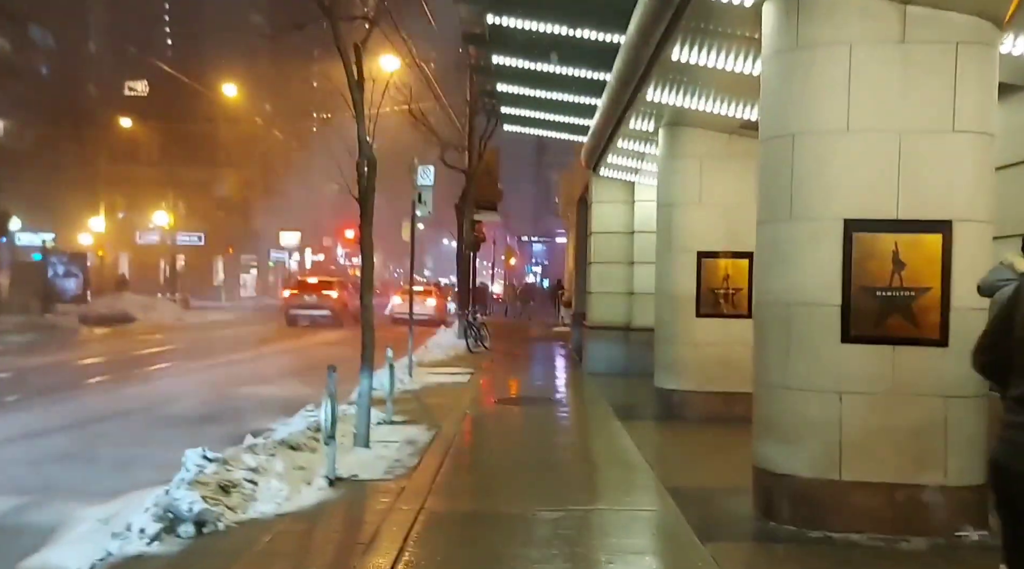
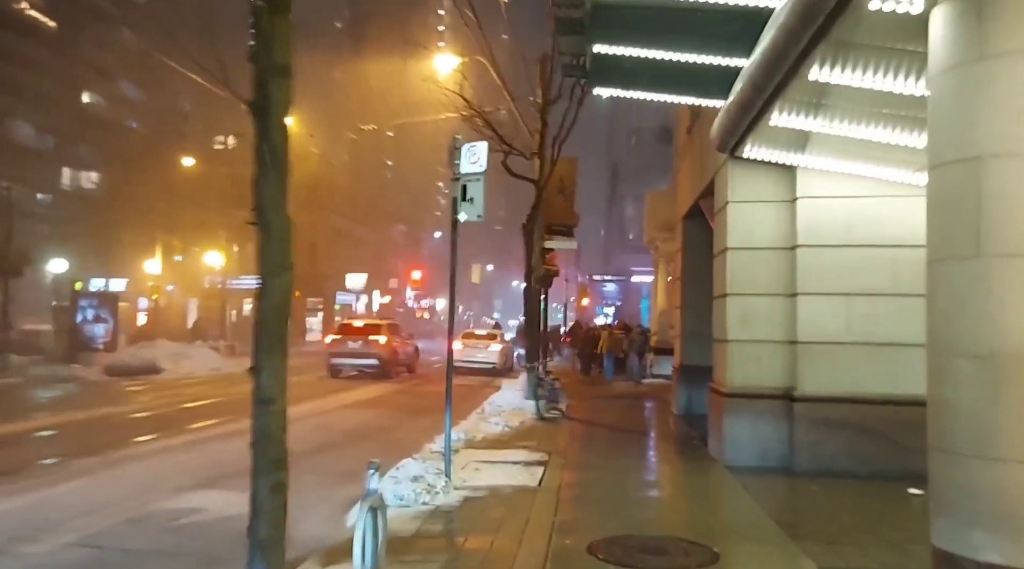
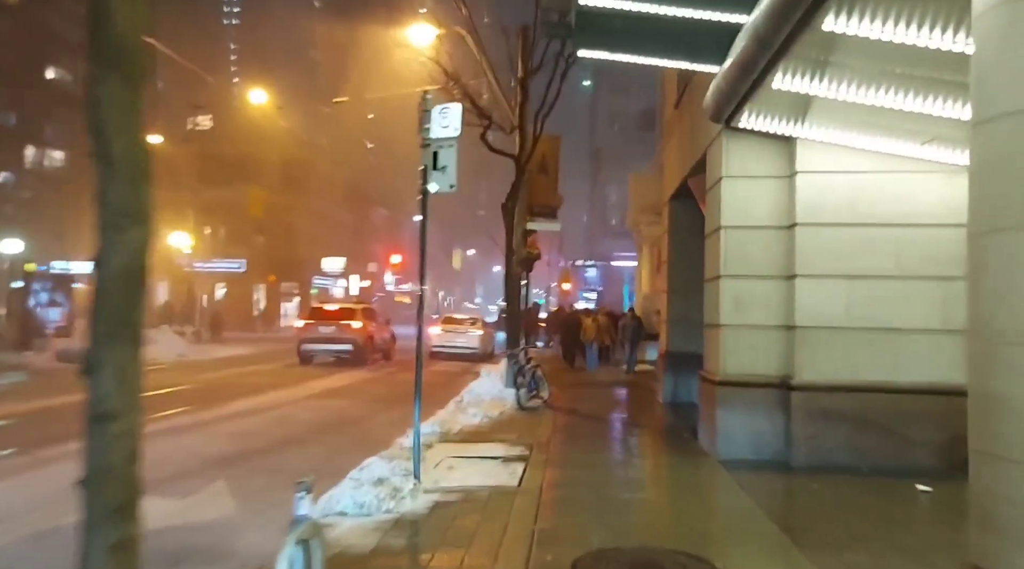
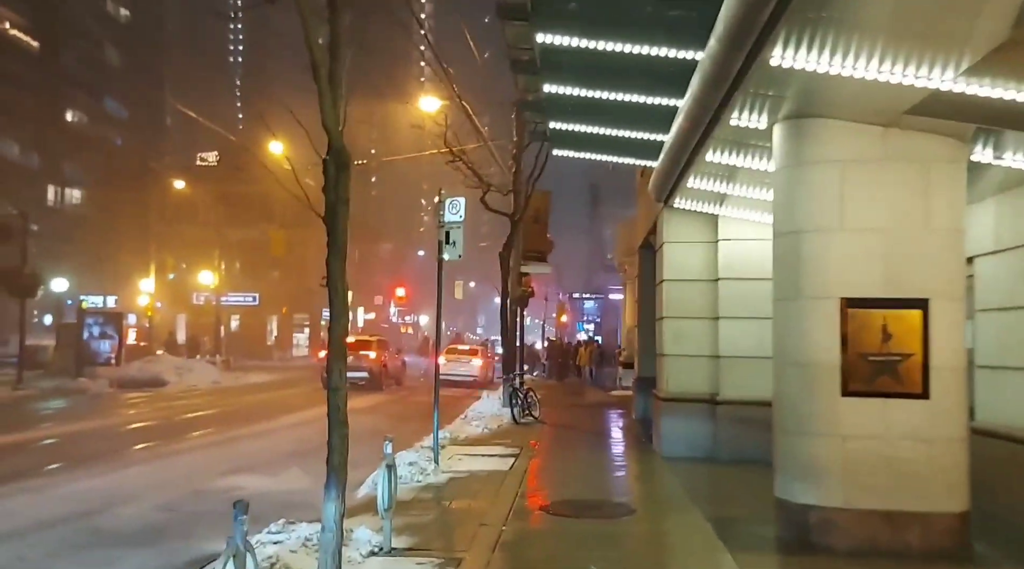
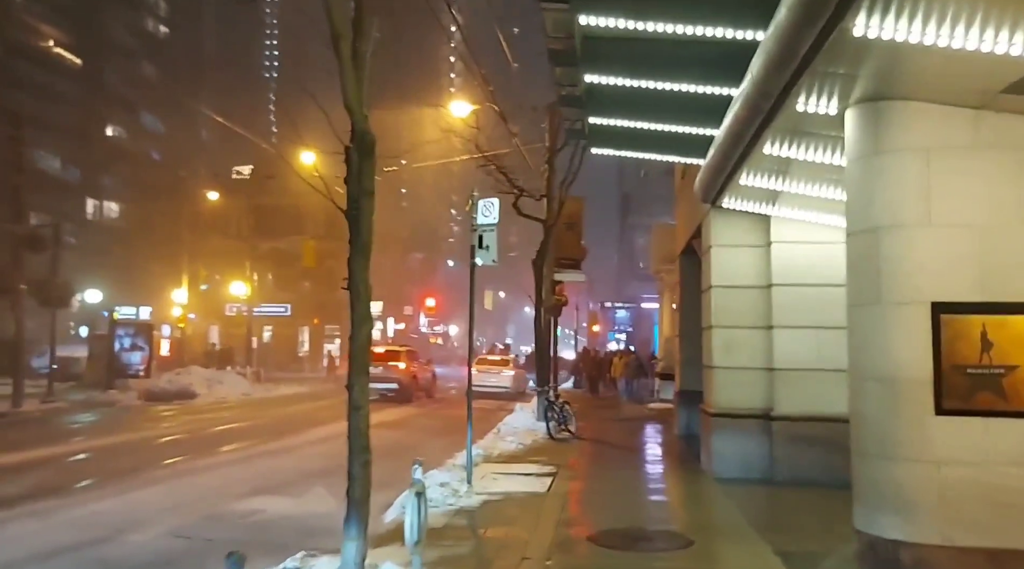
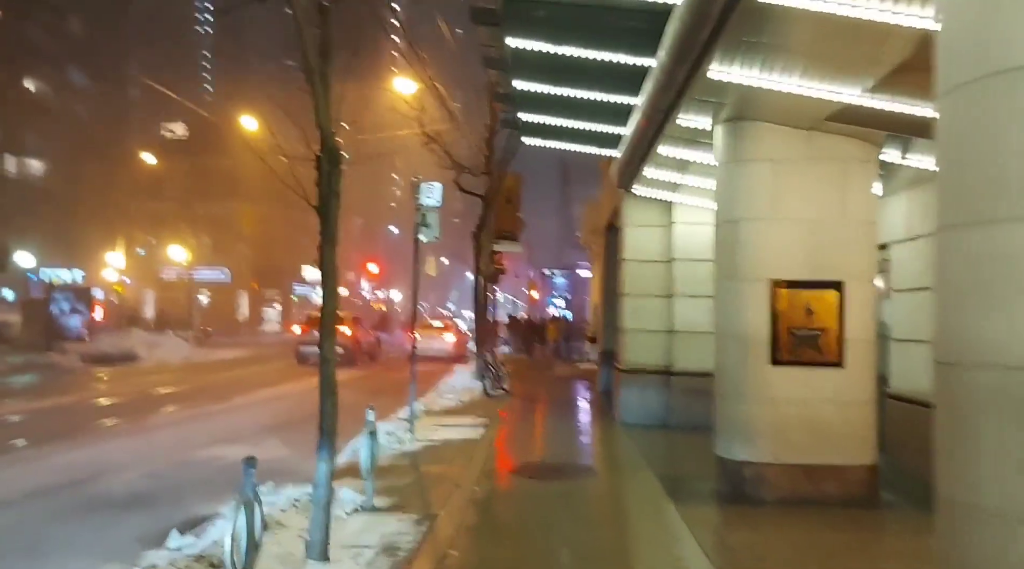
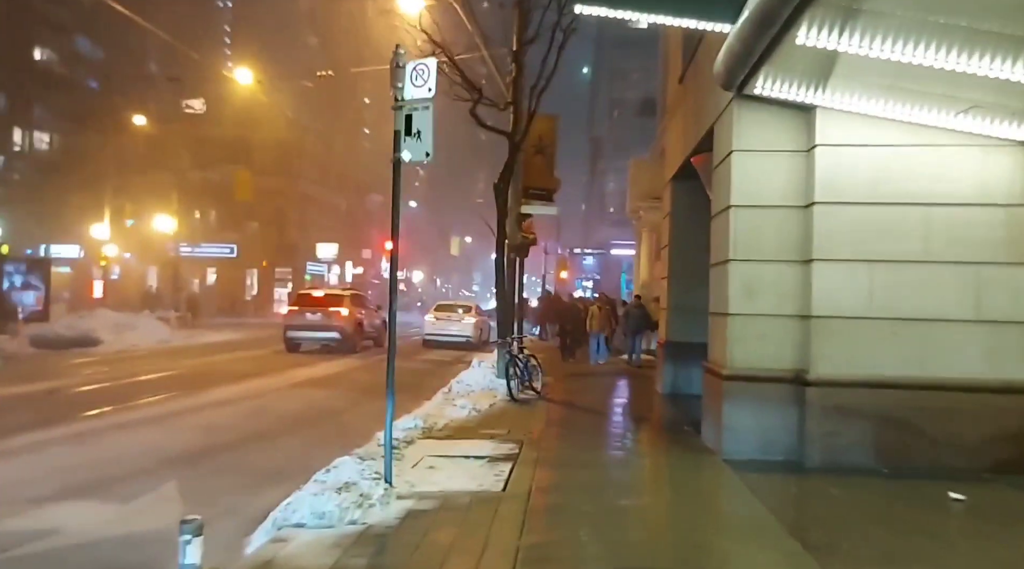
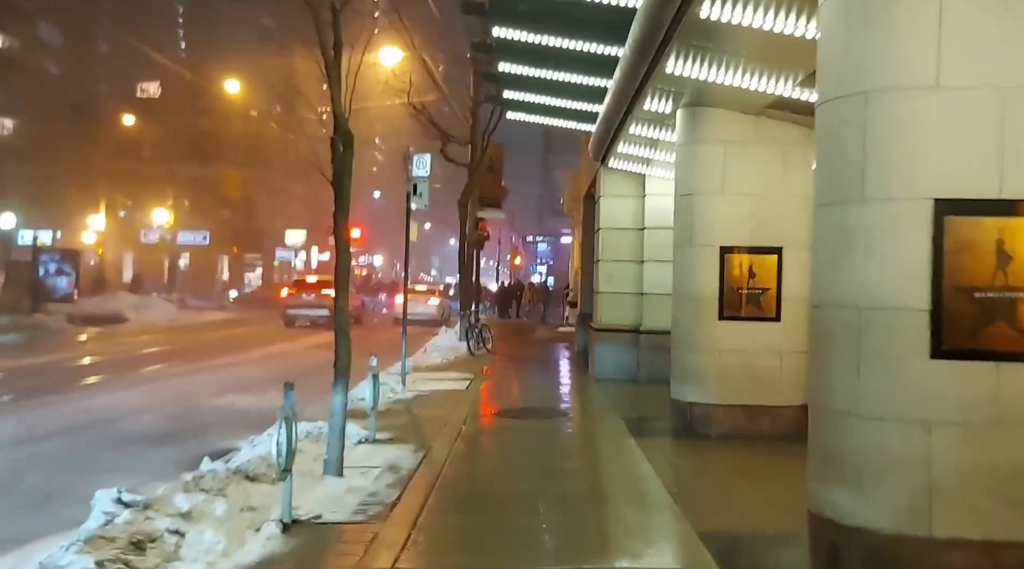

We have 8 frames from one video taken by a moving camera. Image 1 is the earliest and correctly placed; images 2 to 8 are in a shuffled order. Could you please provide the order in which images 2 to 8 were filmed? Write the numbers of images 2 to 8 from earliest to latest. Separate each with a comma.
8, 6, 4, 5, 2, 3, 7
